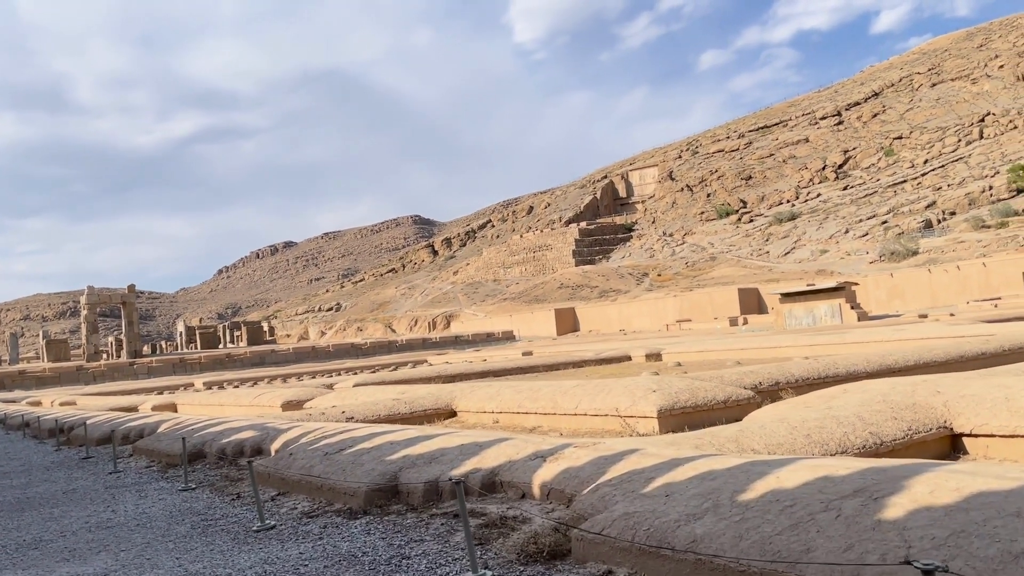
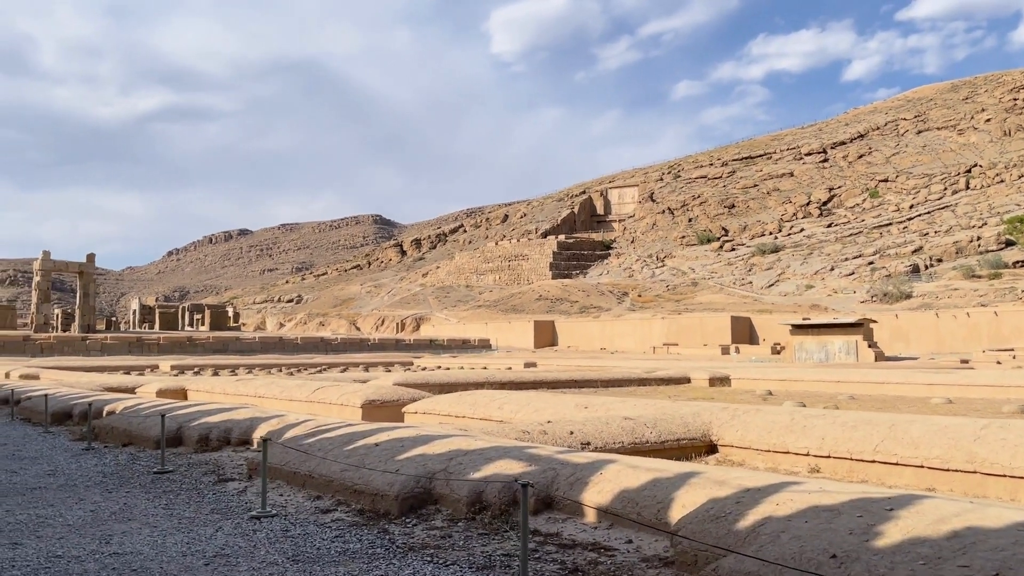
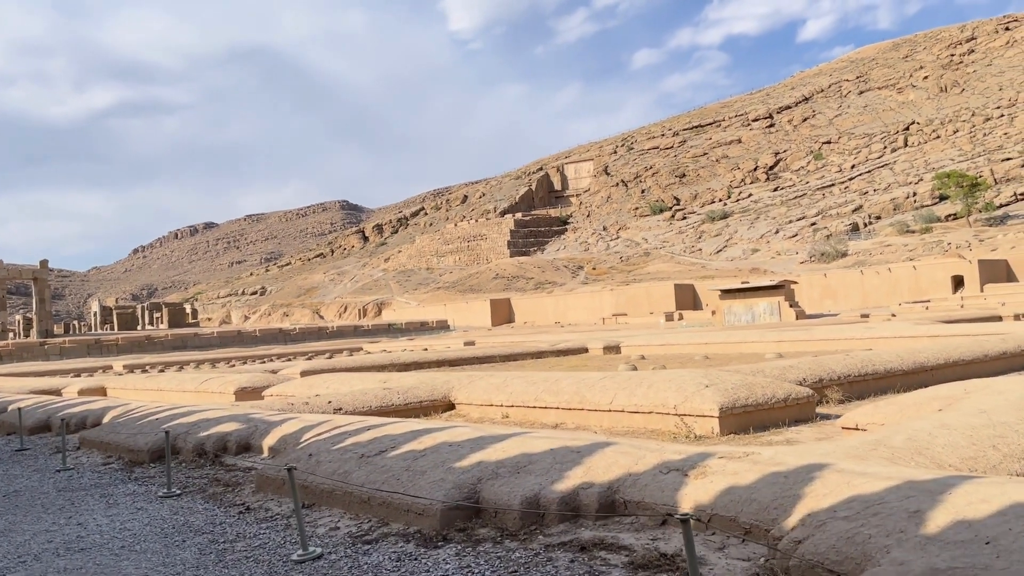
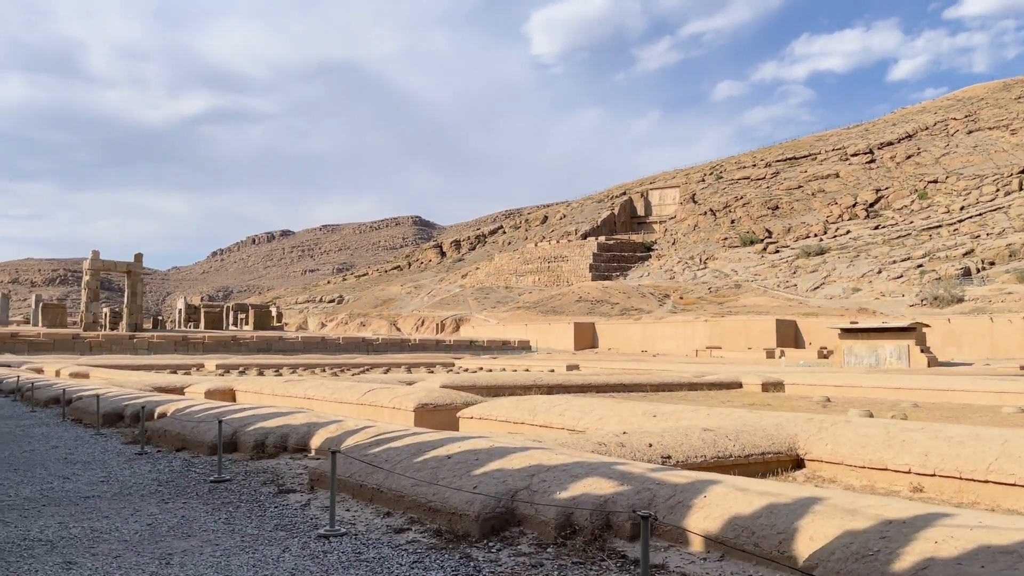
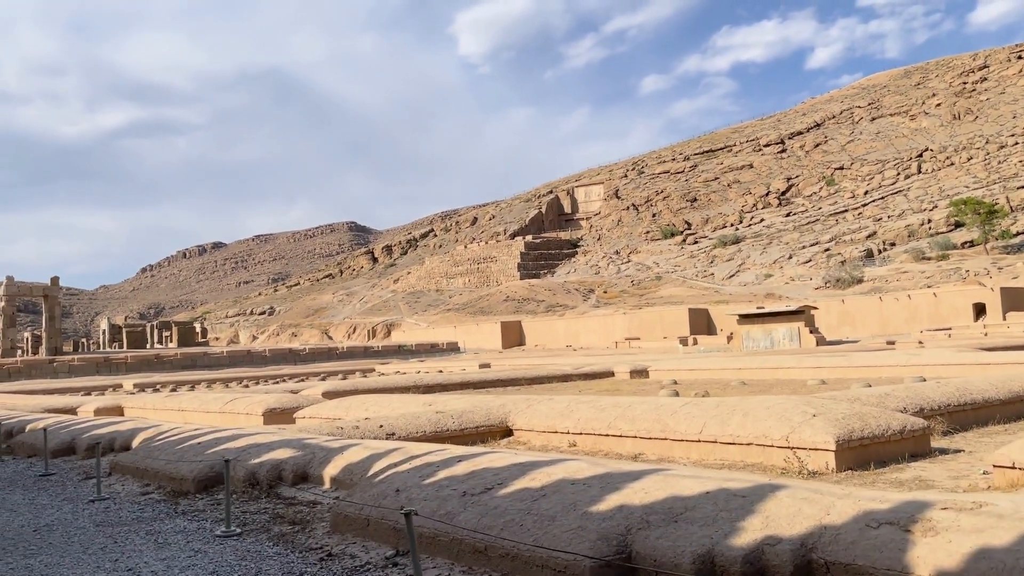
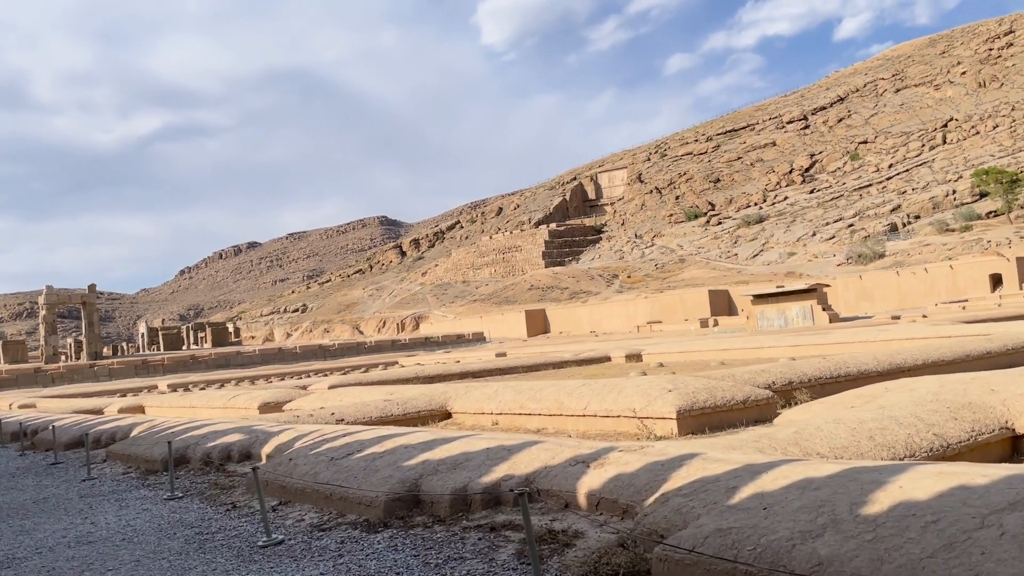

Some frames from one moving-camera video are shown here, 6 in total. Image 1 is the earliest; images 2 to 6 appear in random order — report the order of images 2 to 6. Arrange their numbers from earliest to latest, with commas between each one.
6, 3, 5, 2, 4
